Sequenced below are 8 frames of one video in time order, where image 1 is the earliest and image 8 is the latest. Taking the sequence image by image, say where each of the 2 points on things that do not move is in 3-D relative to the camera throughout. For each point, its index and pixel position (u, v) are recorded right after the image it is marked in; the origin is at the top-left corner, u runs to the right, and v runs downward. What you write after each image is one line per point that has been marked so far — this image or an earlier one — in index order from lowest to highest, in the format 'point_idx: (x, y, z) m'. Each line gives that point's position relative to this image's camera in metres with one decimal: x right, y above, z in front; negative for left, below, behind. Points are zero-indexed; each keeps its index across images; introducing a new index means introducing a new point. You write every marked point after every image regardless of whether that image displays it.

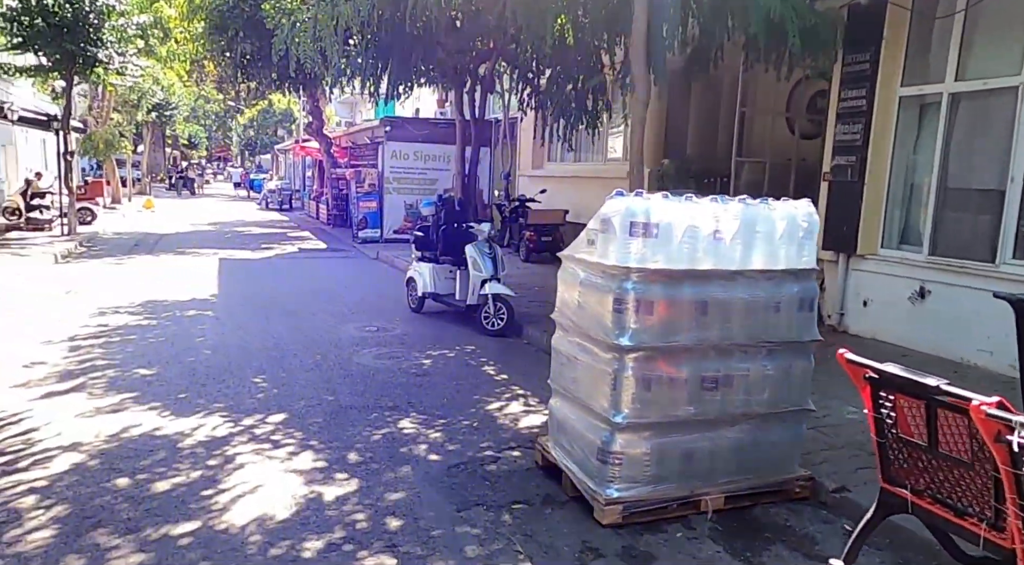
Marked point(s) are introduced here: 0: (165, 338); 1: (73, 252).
0: (-3.5, -0.5, +8.7) m
1: (-8.7, +0.6, +17.2) m
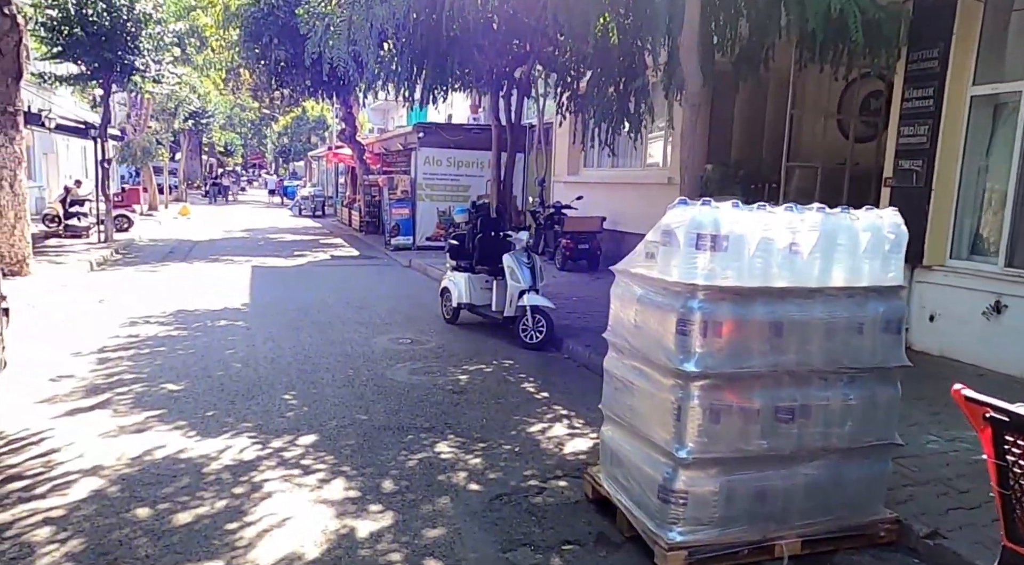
0: (-3.1, -0.7, +8.5) m
1: (-8.0, +0.5, +17.2) m
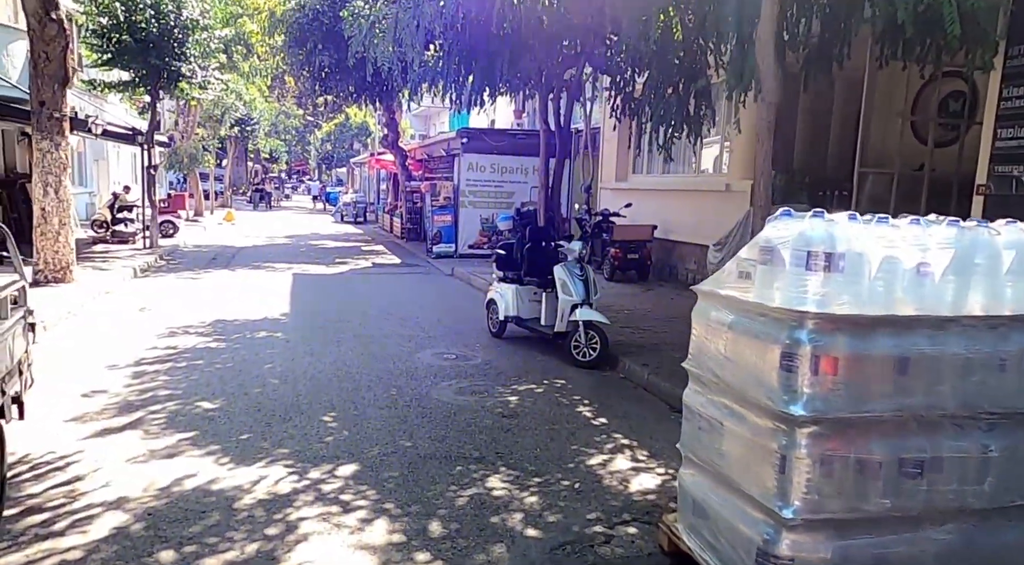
0: (-2.6, -0.8, +8.1) m
1: (-7.1, +0.3, +17.1) m
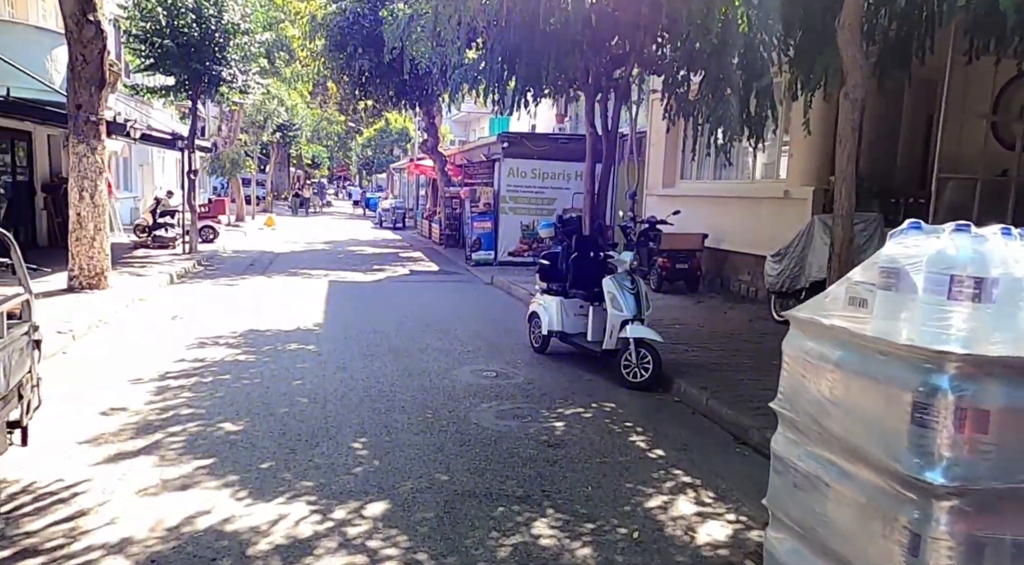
0: (-2.2, -0.9, +7.6) m
1: (-6.3, +0.2, +16.8) m
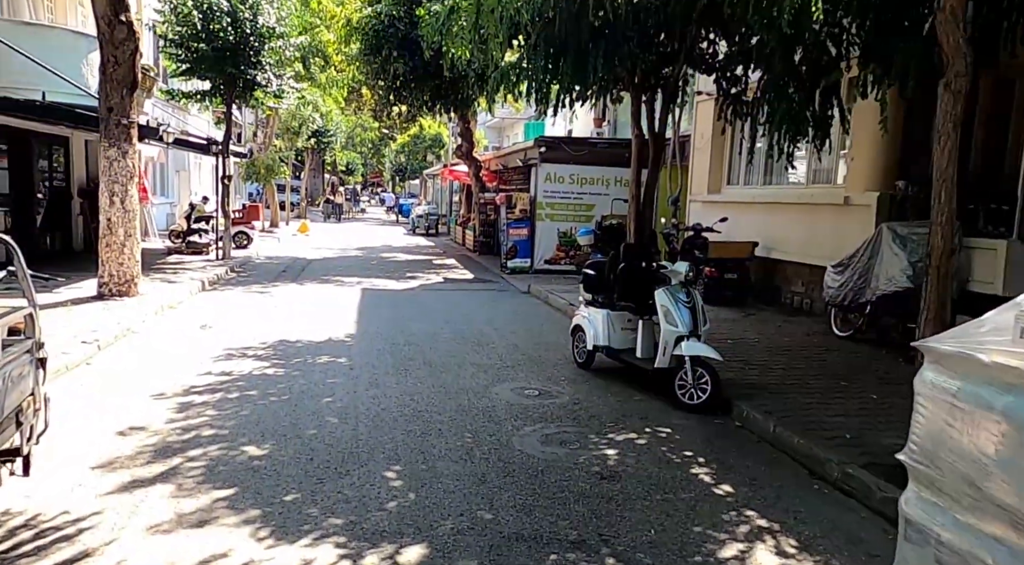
0: (-1.9, -0.9, +7.2) m
1: (-5.6, +0.1, +16.5) m
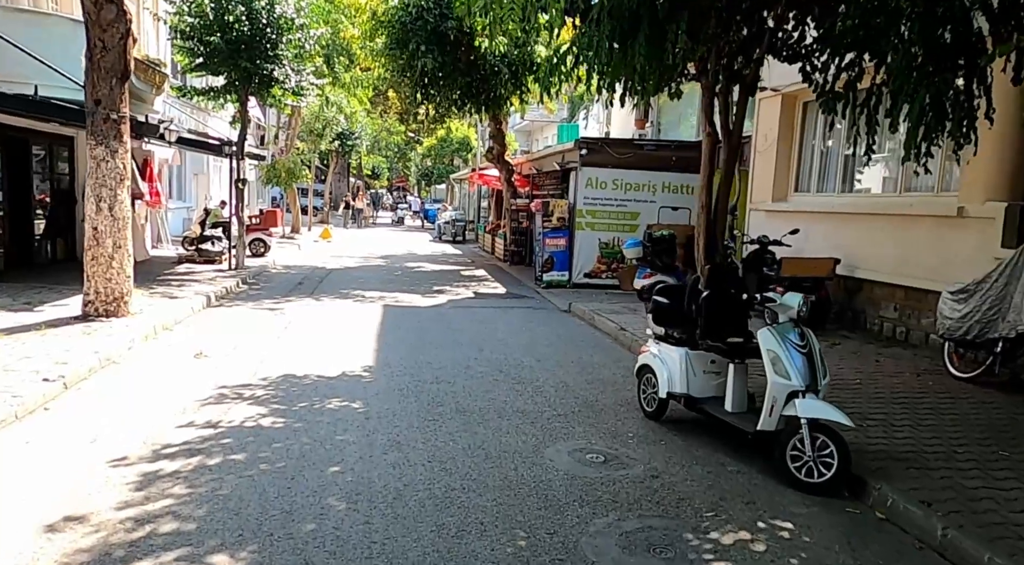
0: (-1.5, -1.2, +5.6) m
1: (-4.9, -0.1, +15.0) m
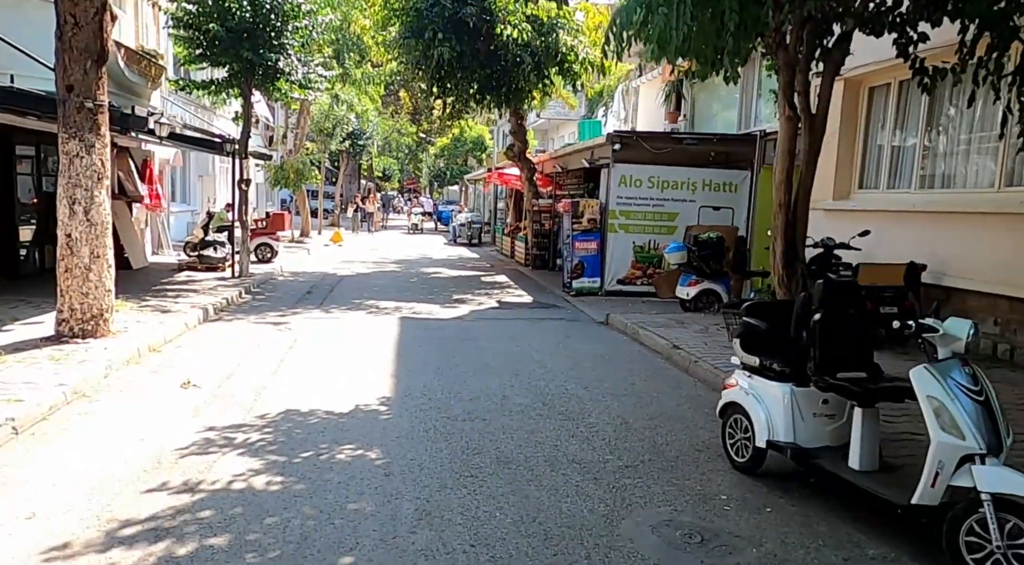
0: (-1.1, -1.3, +4.2) m
1: (-4.4, -0.3, +13.7) m
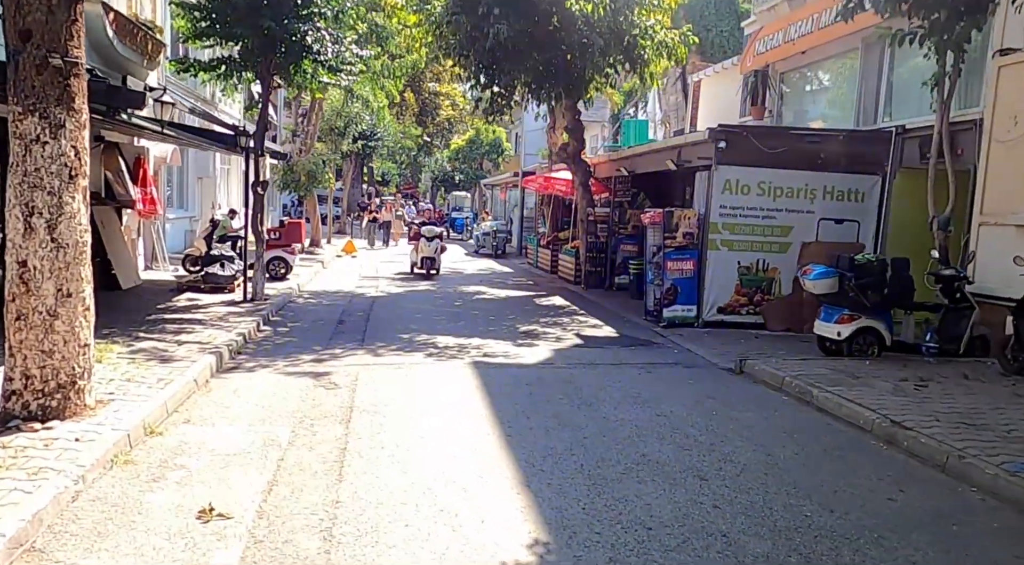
0: (+0.1, -1.6, +1.3) m
1: (-3.3, -0.7, +10.7) m
